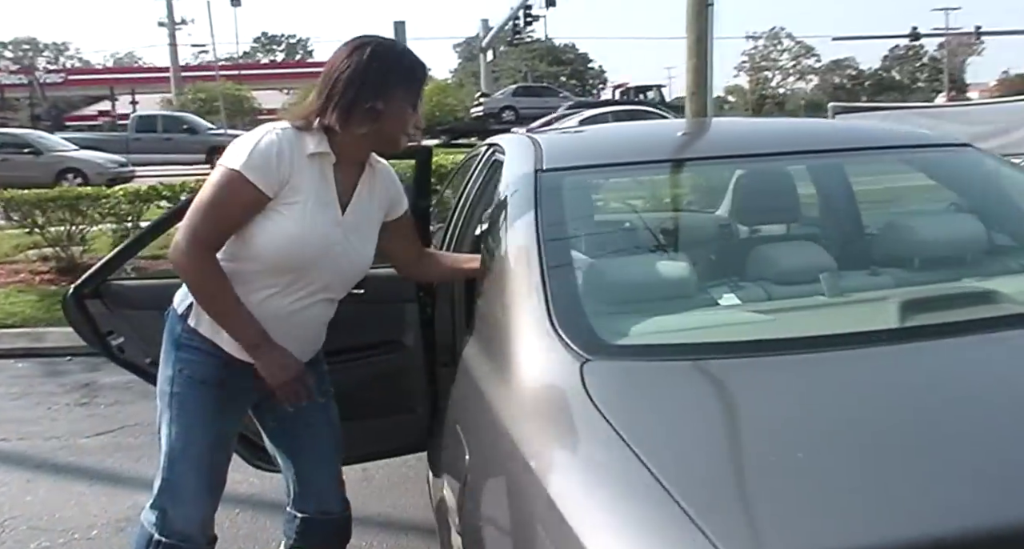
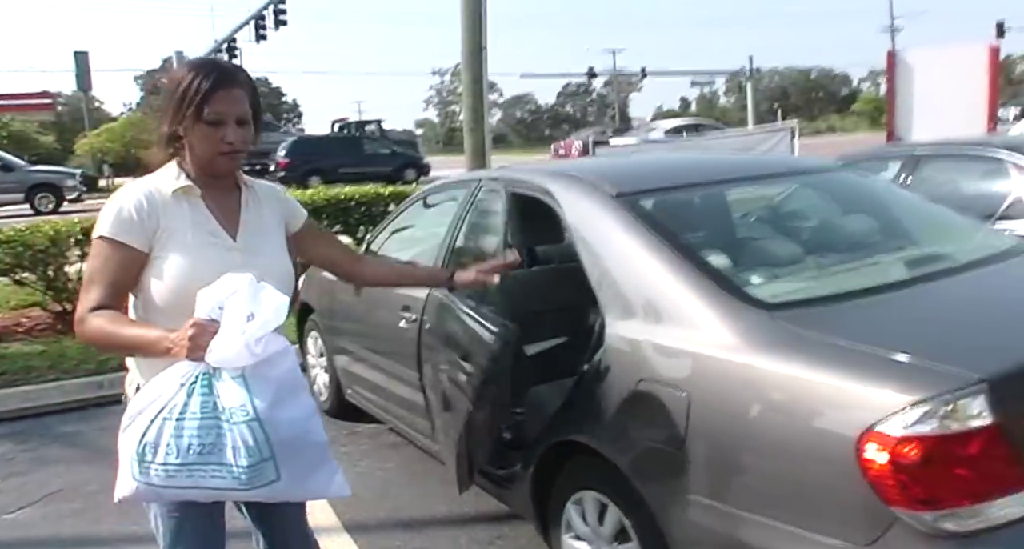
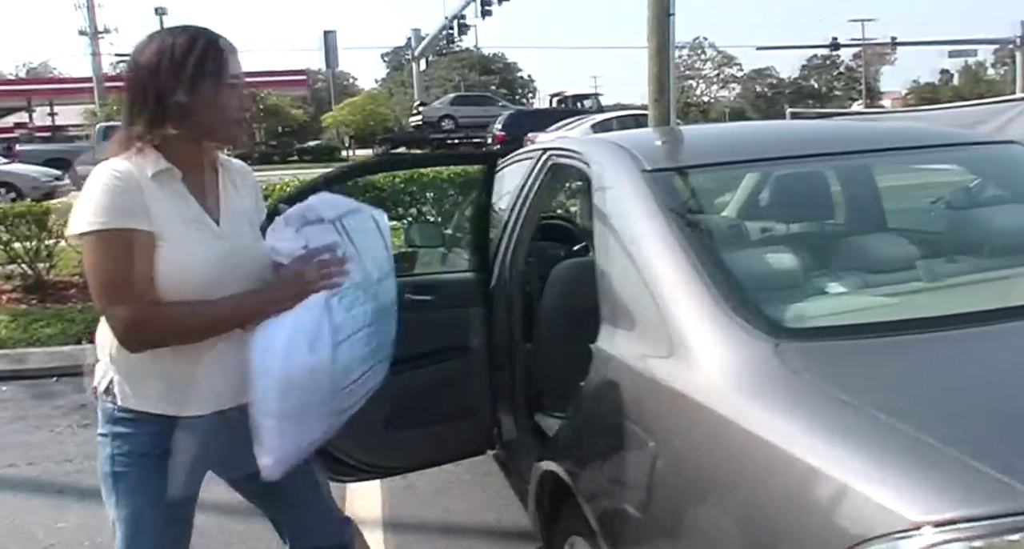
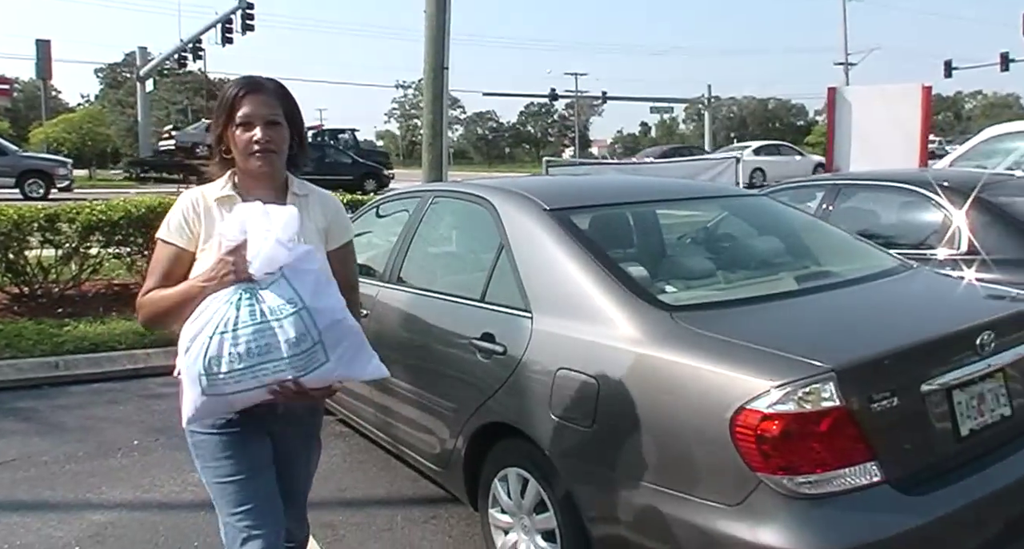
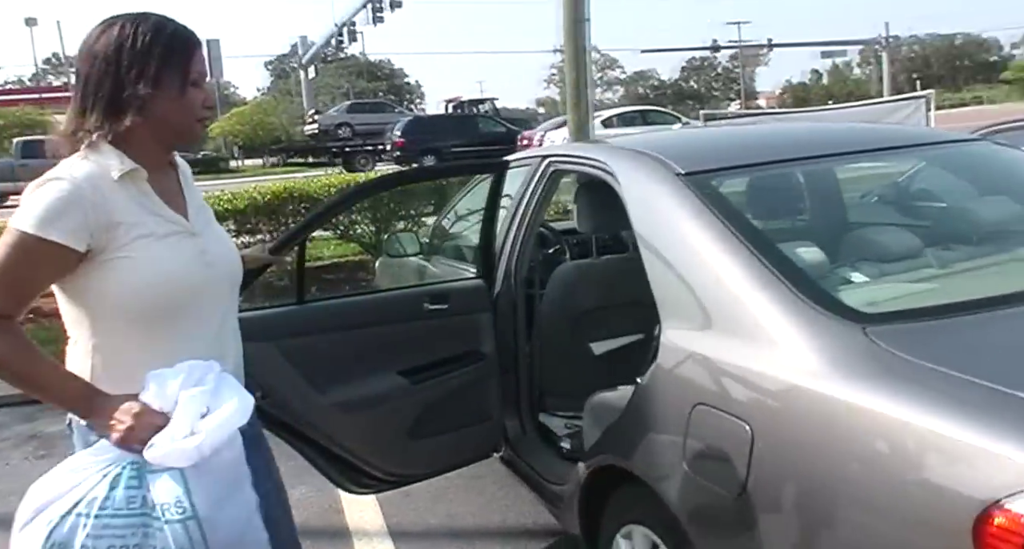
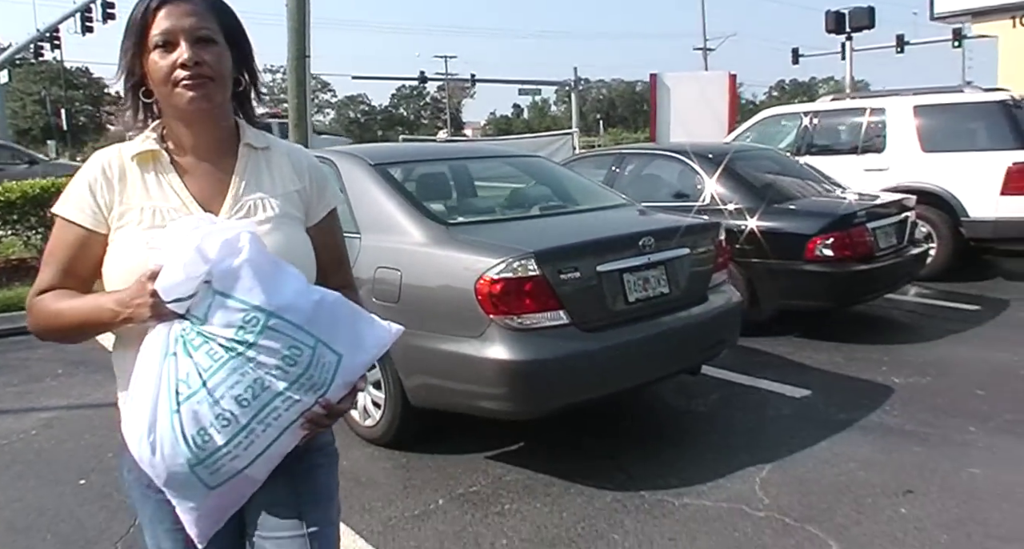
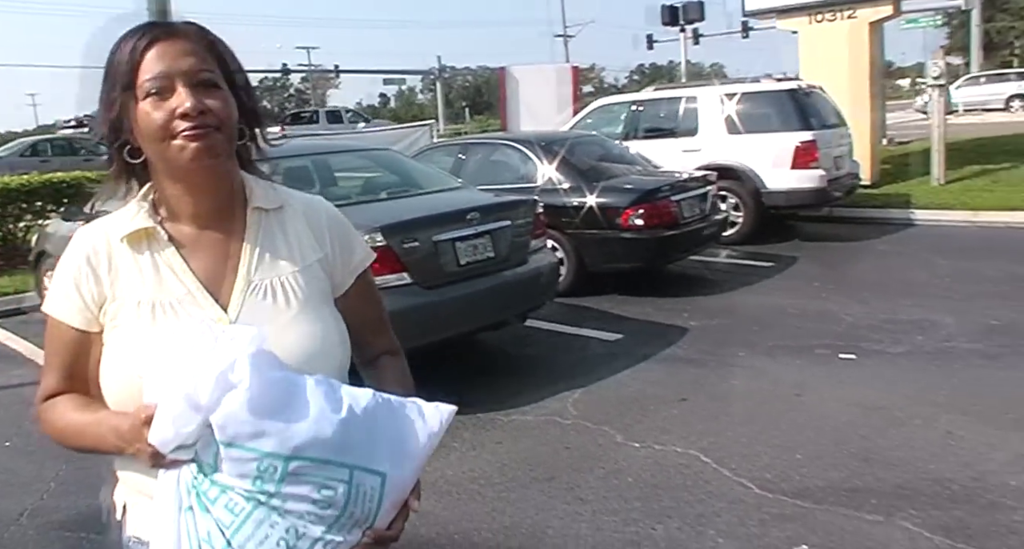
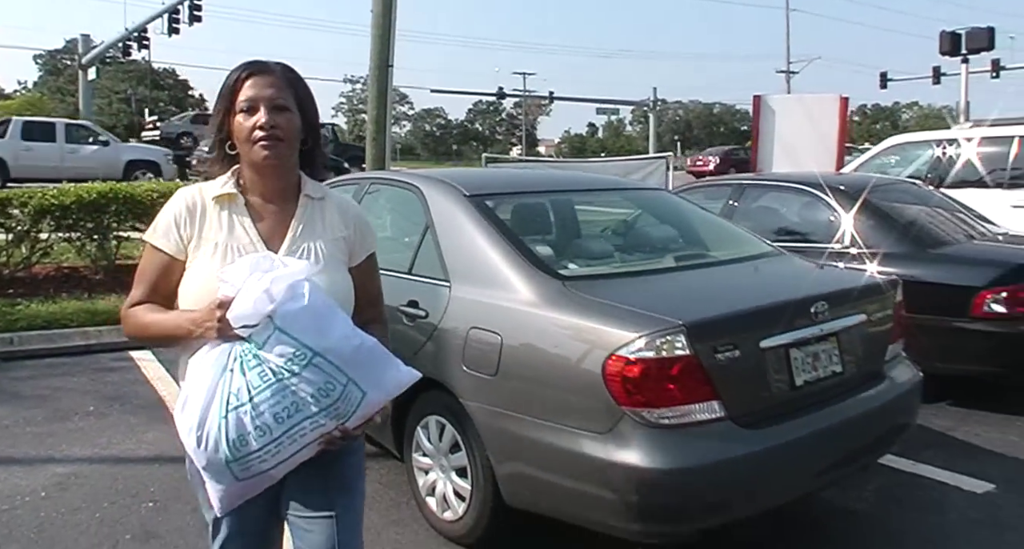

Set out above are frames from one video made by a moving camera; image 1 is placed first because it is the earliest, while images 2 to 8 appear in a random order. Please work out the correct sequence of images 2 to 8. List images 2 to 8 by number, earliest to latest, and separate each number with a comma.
3, 5, 2, 4, 8, 6, 7
